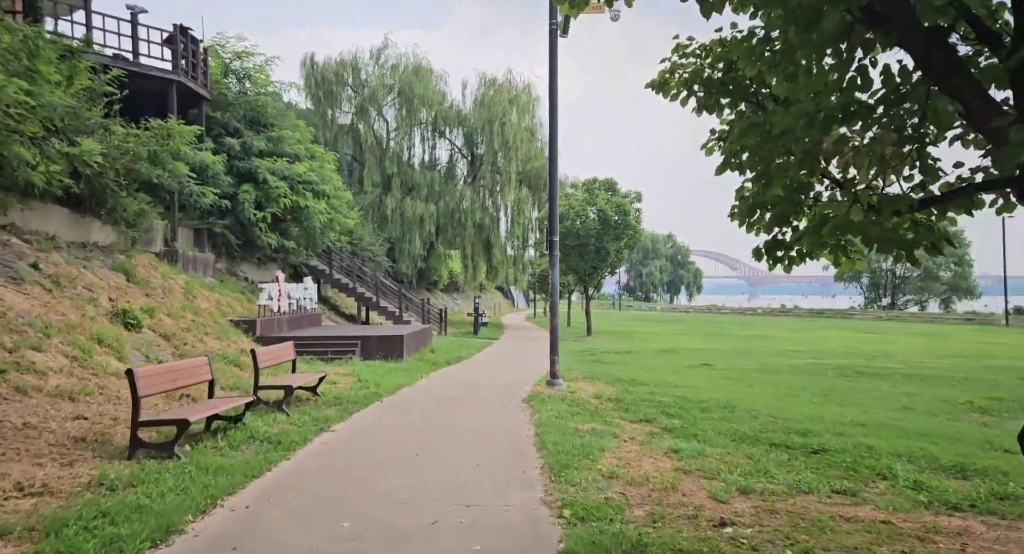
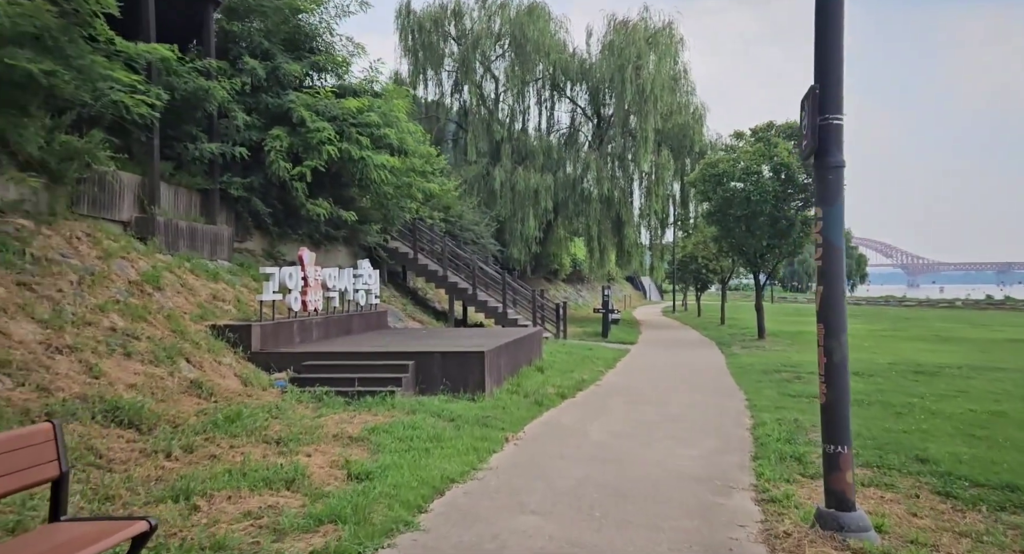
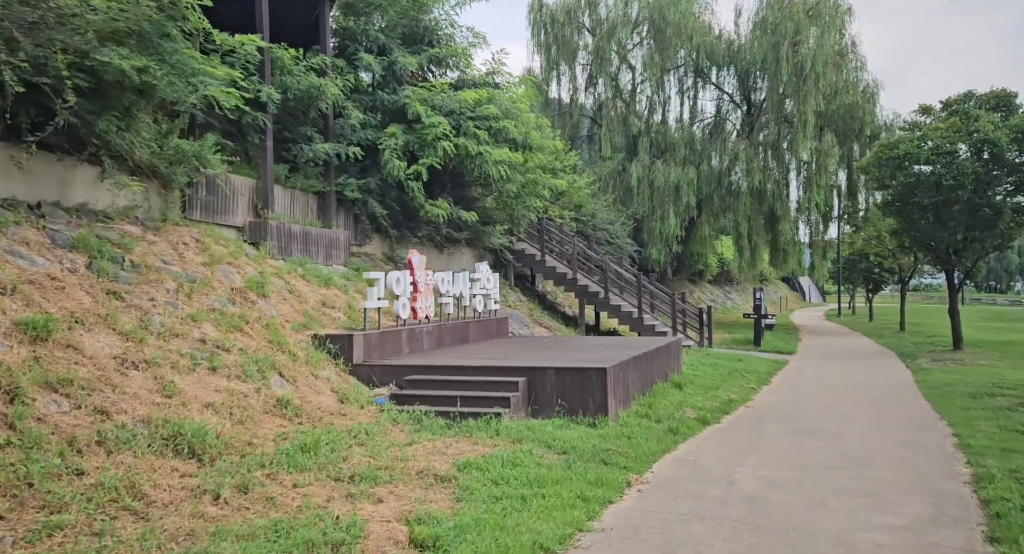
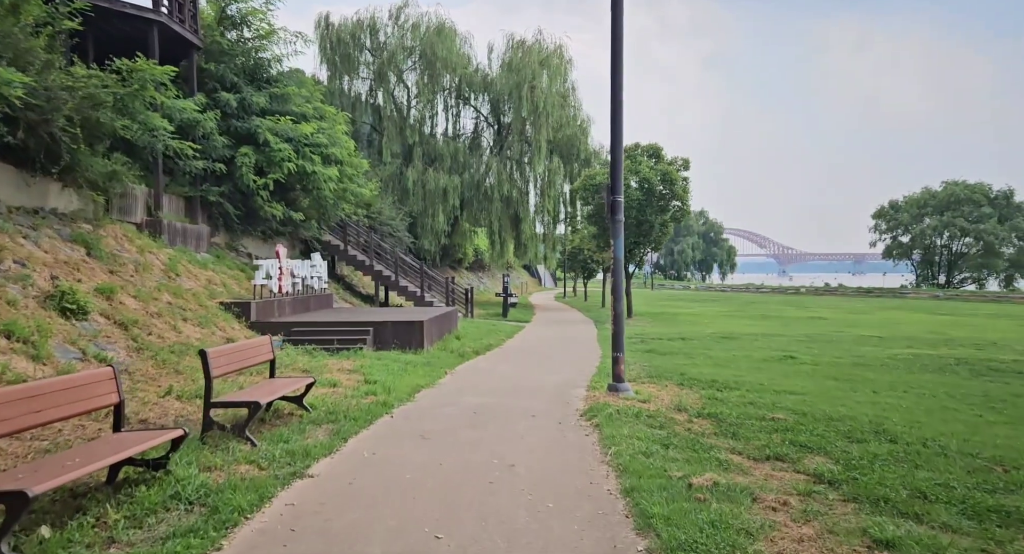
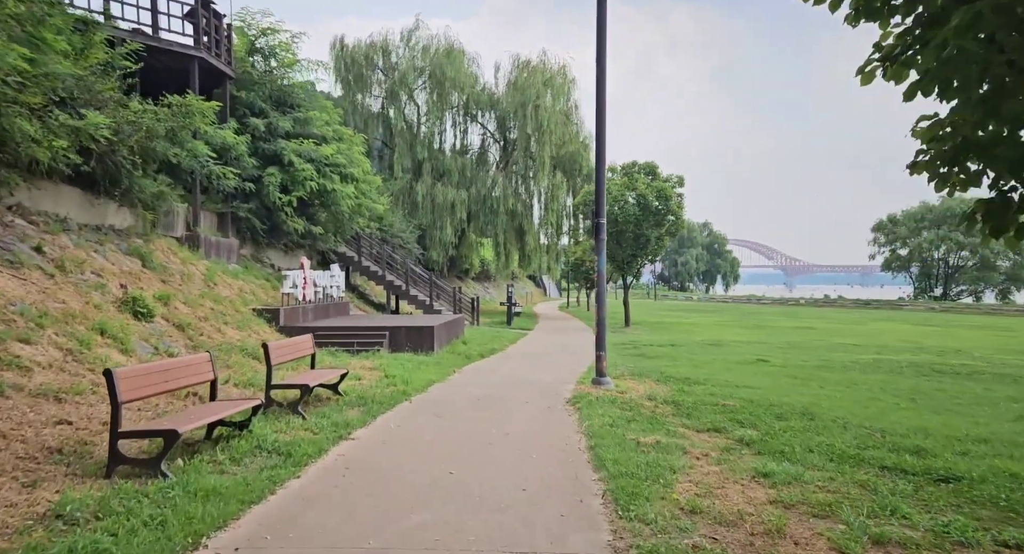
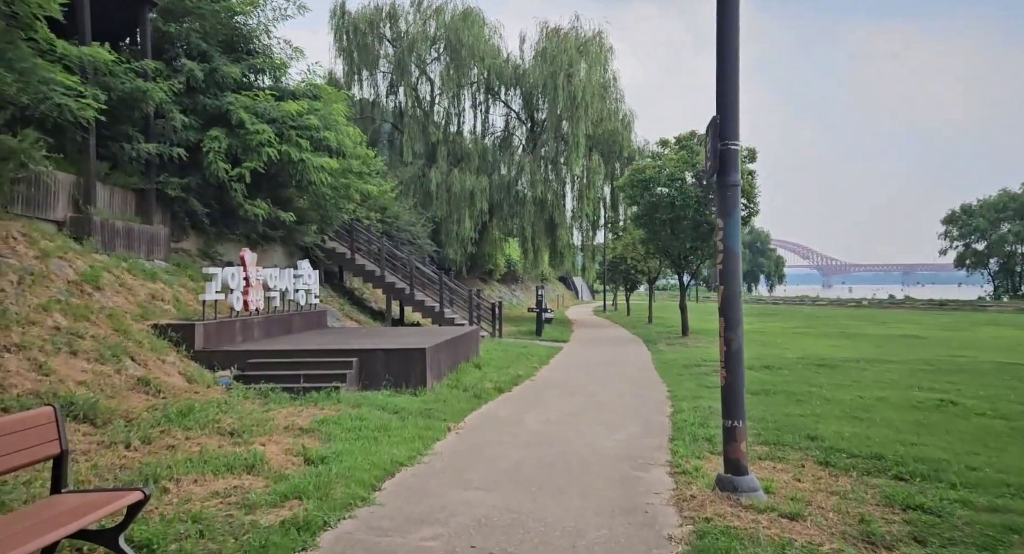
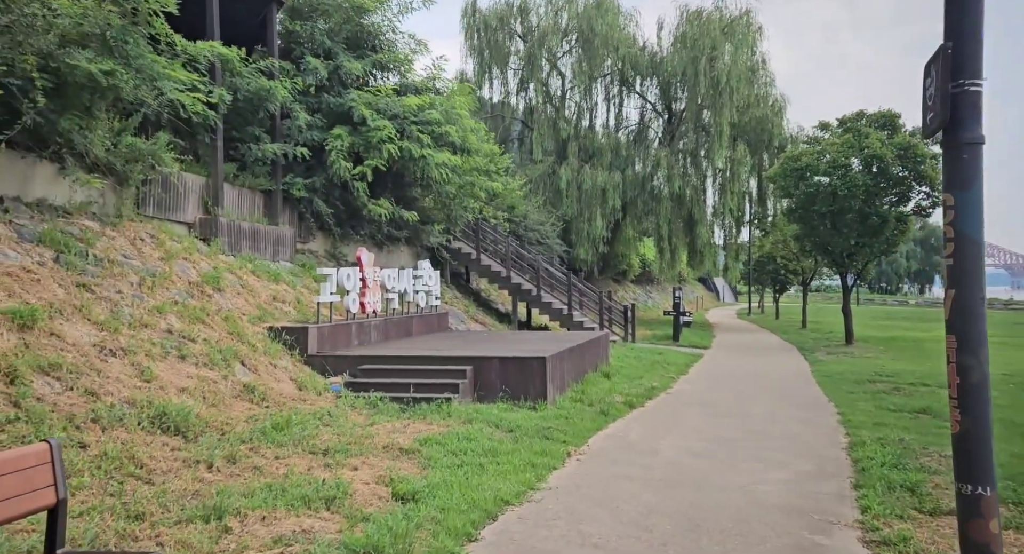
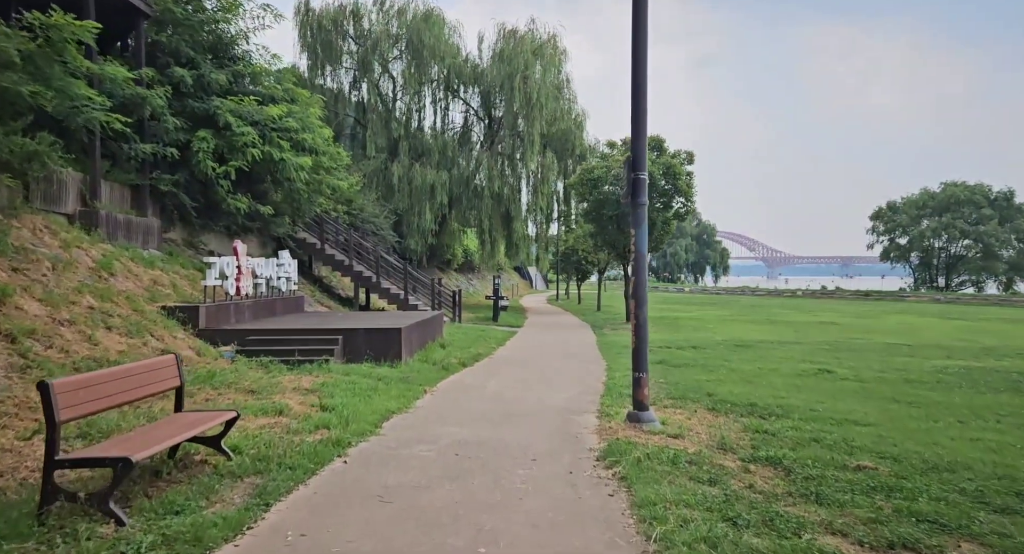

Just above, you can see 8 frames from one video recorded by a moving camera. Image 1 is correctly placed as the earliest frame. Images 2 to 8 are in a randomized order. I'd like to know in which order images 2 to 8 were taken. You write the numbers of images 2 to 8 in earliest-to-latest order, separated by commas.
5, 4, 8, 6, 2, 7, 3
